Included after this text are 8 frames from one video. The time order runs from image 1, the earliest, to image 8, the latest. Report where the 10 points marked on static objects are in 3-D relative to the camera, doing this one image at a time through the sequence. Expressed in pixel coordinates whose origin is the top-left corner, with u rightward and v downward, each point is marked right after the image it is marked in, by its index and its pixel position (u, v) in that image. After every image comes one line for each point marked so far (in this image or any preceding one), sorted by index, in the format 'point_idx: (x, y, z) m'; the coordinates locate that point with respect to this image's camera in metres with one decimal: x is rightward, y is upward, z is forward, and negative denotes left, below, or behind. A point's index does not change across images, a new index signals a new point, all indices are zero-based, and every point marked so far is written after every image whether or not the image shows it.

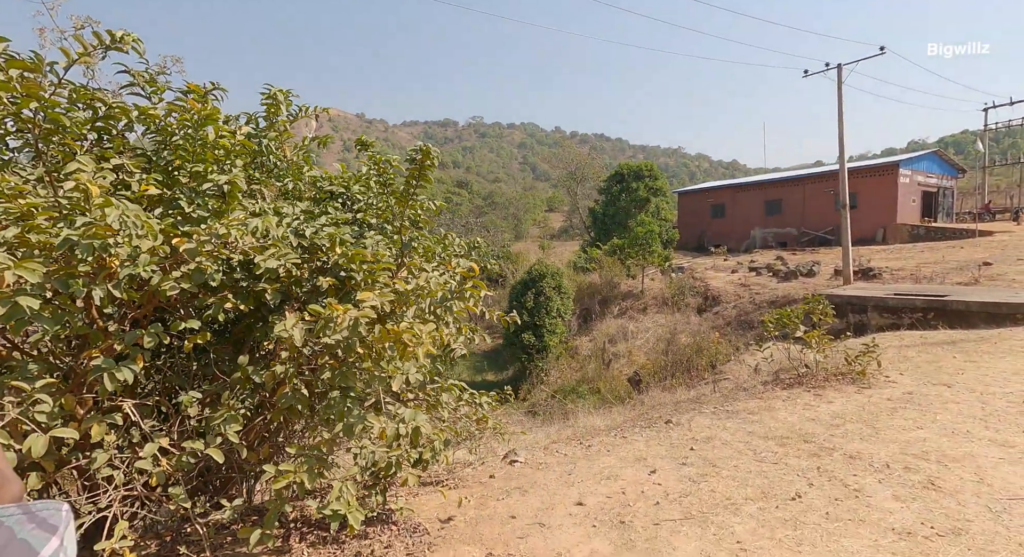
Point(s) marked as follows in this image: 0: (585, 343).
0: (+1.9, -1.6, +14.3) m
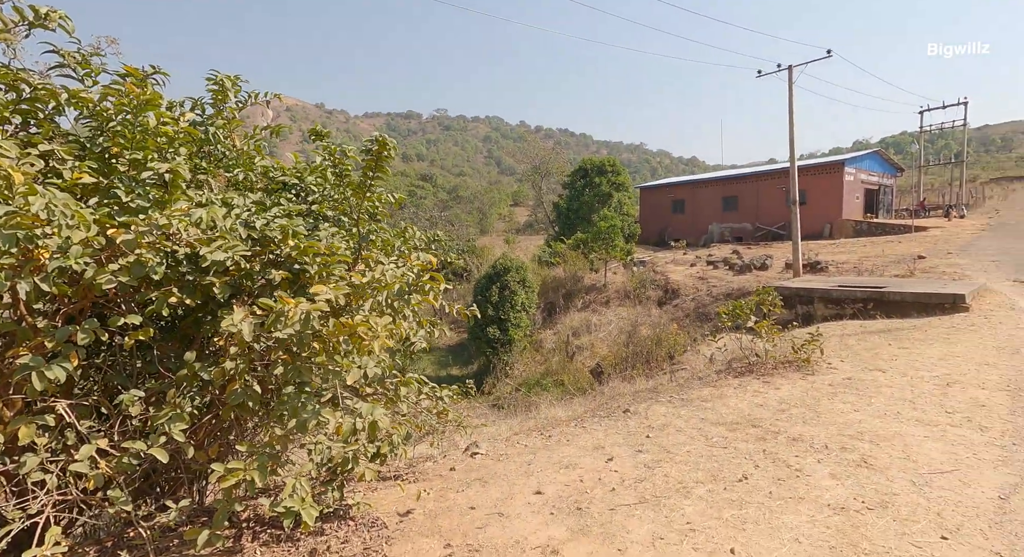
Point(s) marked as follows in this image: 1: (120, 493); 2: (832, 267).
0: (+1.0, -1.5, +14.4) m
1: (-1.6, -0.9, +2.3) m
2: (+7.5, +0.3, +13.3) m
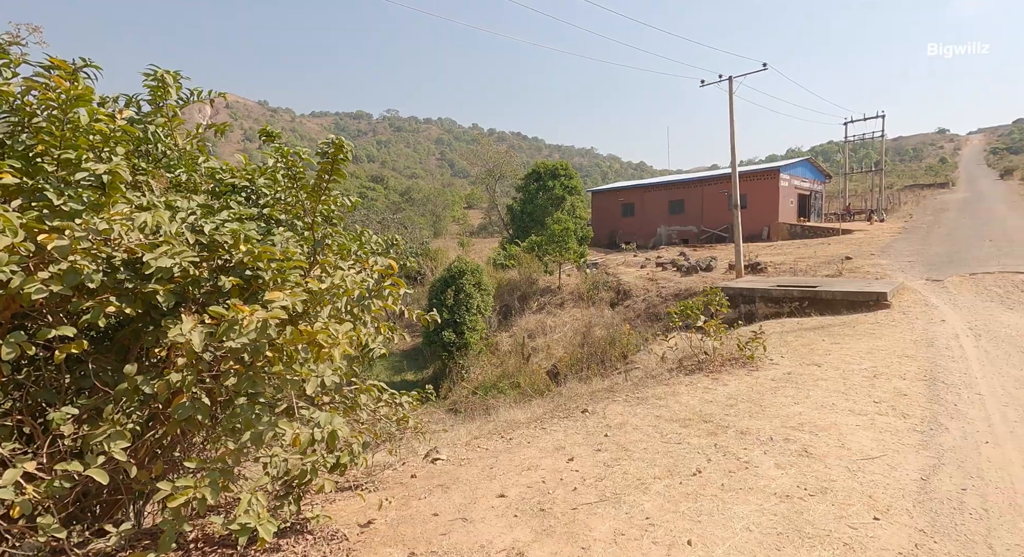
0: (-0.1, -1.5, +14.5) m
1: (-1.8, -0.9, +2.2) m
2: (+6.4, +0.3, +13.9) m
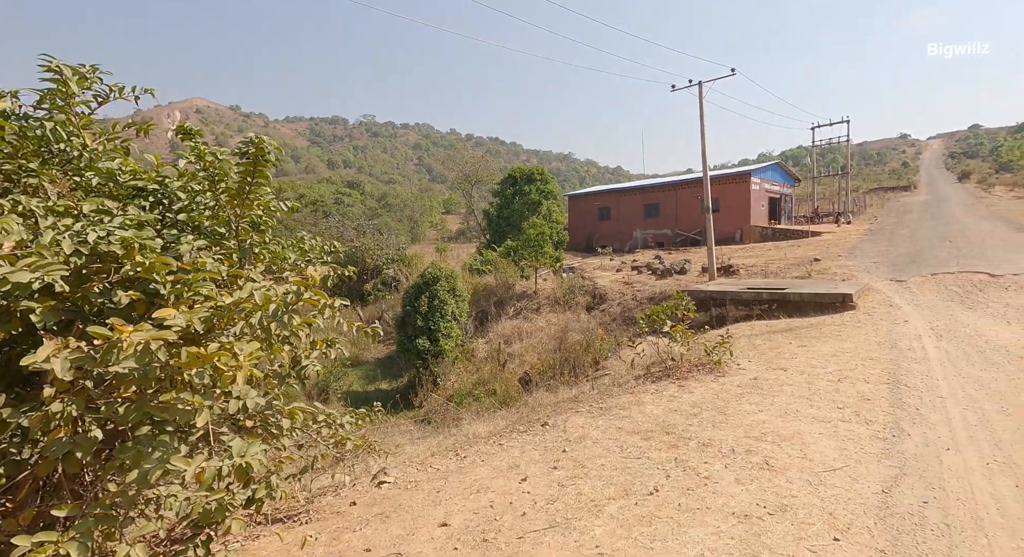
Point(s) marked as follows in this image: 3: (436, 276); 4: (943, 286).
0: (-0.8, -1.7, +14.3) m
1: (-2.0, -1.0, +2.0) m
2: (+5.7, +0.2, +14.0) m
3: (-1.8, +0.1, +13.6) m
4: (+7.5, -0.1, +9.9) m
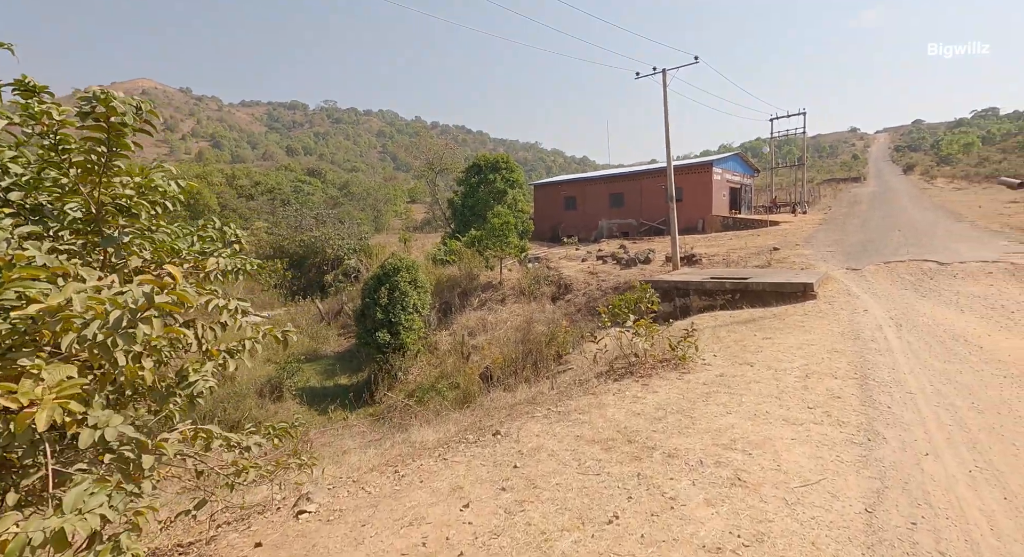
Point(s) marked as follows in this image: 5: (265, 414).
0: (-1.7, -1.5, +14.0) m
1: (-2.1, -1.0, +1.7) m
2: (+4.8, +0.5, +14.1) m
3: (-2.7, +0.3, +13.2) m
4: (+6.8, +0.1, +10.1) m
5: (-4.5, -2.4, +10.1) m
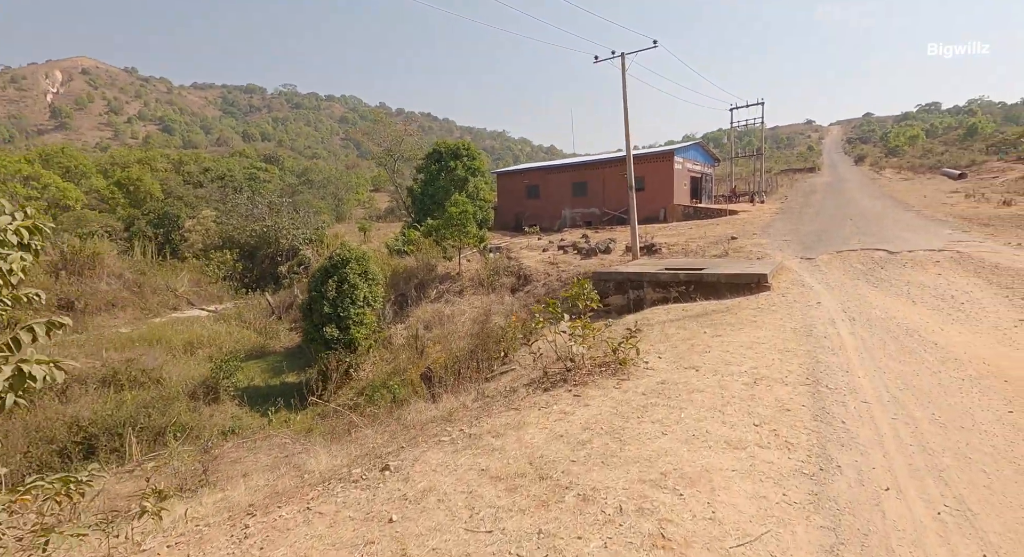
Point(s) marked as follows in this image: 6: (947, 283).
0: (-2.8, -1.3, +13.5) m
1: (-2.5, -1.0, +1.1) m
2: (+3.7, +0.7, +13.9) m
3: (-3.7, +0.5, +12.6) m
4: (+6.0, +0.3, +10.0) m
5: (-5.3, -2.3, +9.5) m
6: (+6.2, -0.1, +8.1) m
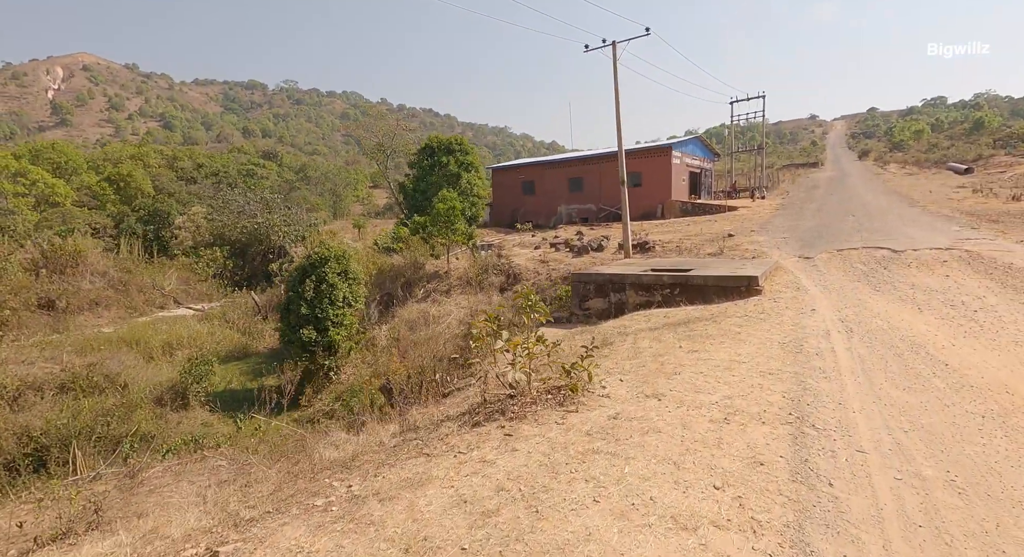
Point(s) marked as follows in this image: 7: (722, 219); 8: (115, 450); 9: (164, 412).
0: (-3.1, -1.2, +13.0) m
1: (-2.8, -1.1, +0.6) m
2: (+3.4, +0.7, +13.4) m
3: (-4.0, +0.5, +12.1) m
4: (+5.7, +0.3, +9.5) m
5: (-5.6, -2.3, +9.0) m
6: (+5.9, -0.1, +7.5) m
7: (+6.8, +1.9, +18.4) m
8: (-5.7, -2.5, +8.2) m
9: (-5.9, -2.3, +9.6) m
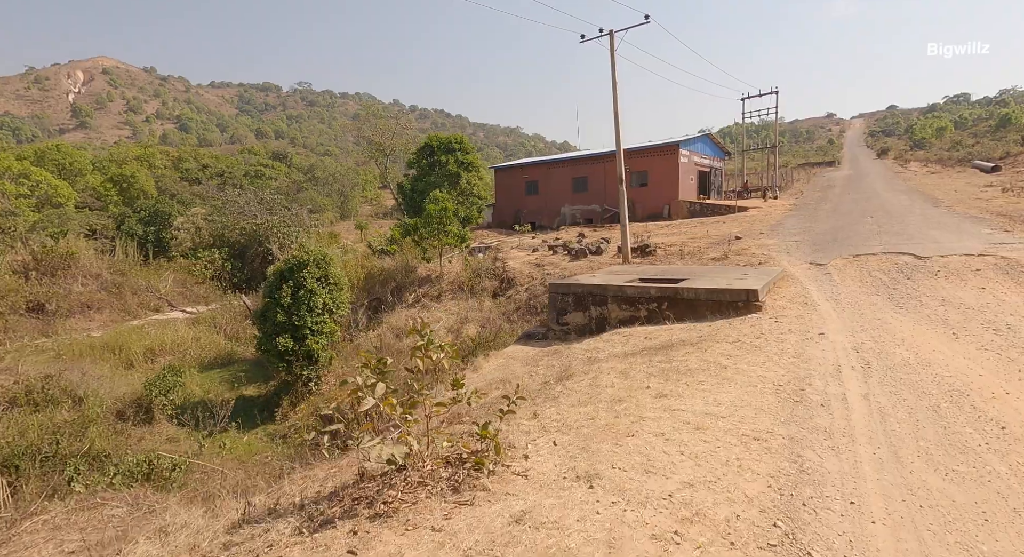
0: (-3.2, -1.3, +12.3) m
1: (-3.3, -1.2, -0.1) m
2: (+3.3, +0.6, +12.5) m
3: (-4.2, +0.4, +11.5) m
4: (+5.4, +0.1, +8.6) m
5: (-5.8, -2.4, +8.4) m
6: (+5.6, -0.2, +6.6) m
7: (+6.8, +1.8, +17.5) m
8: (-5.9, -2.6, +7.5) m
9: (-6.2, -2.4, +9.0) m
